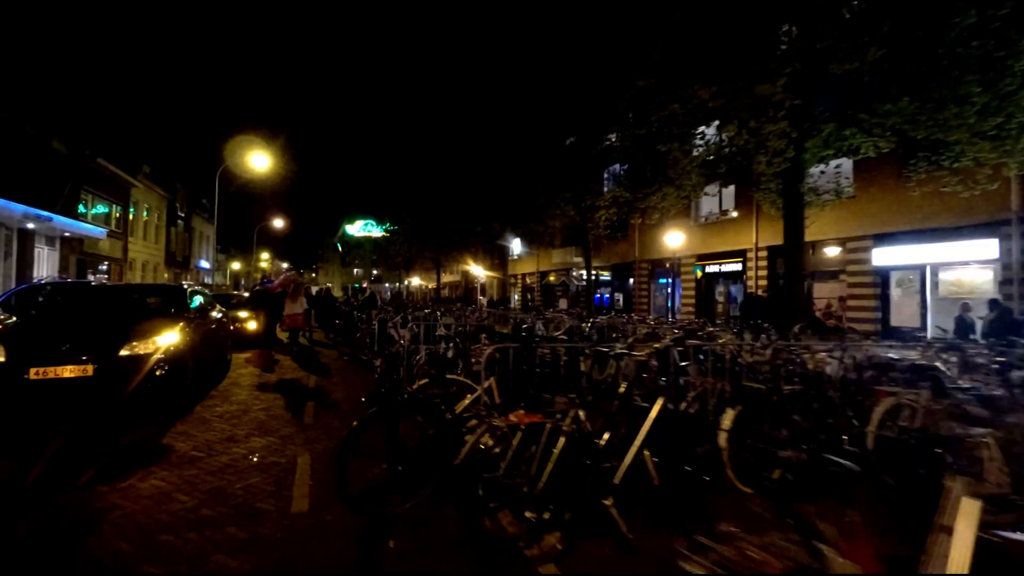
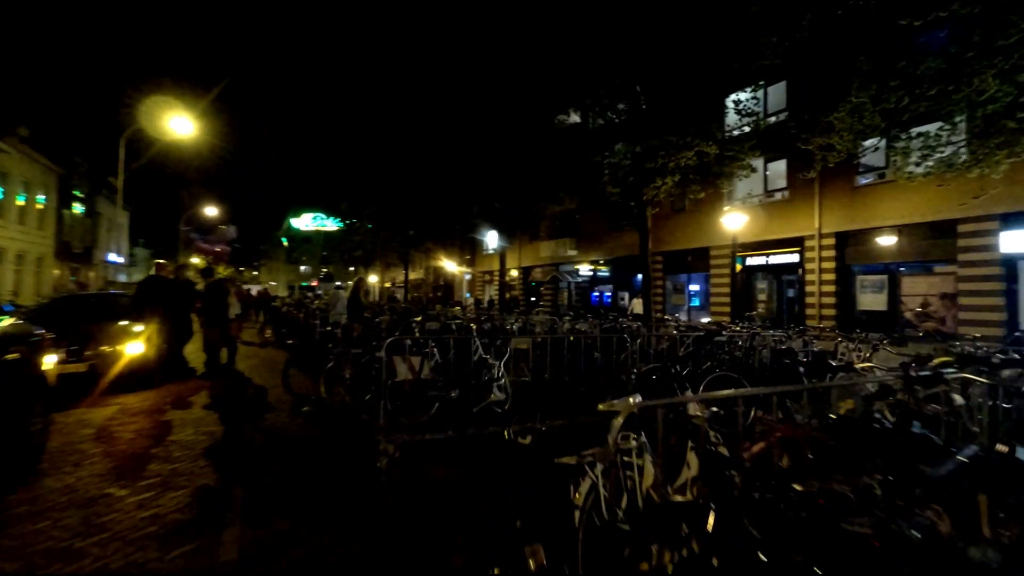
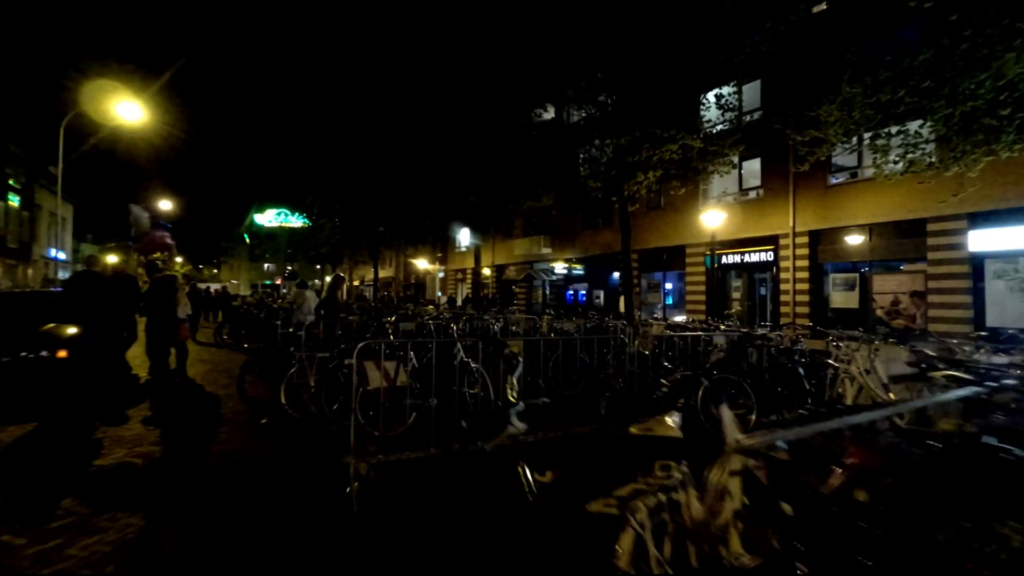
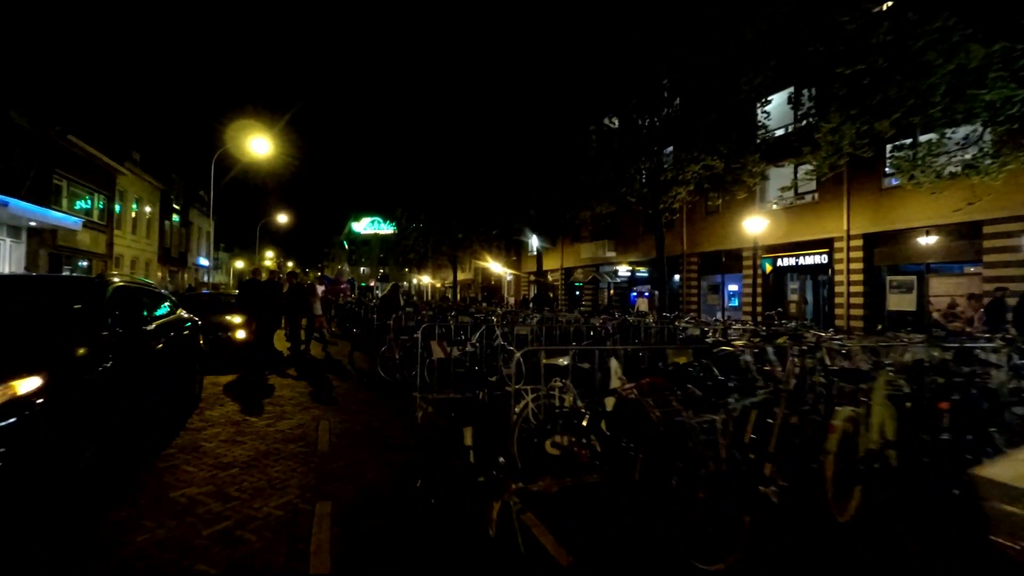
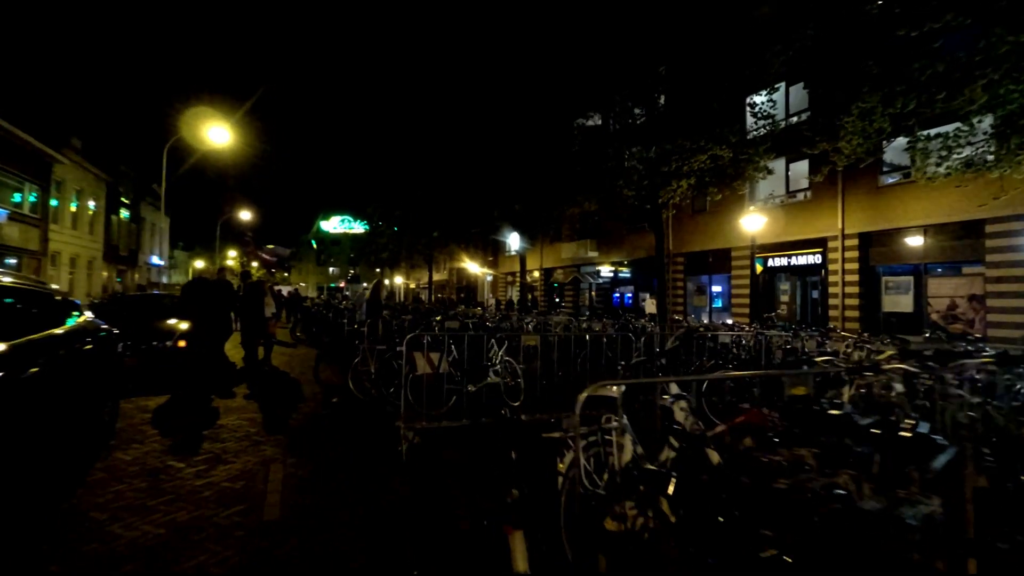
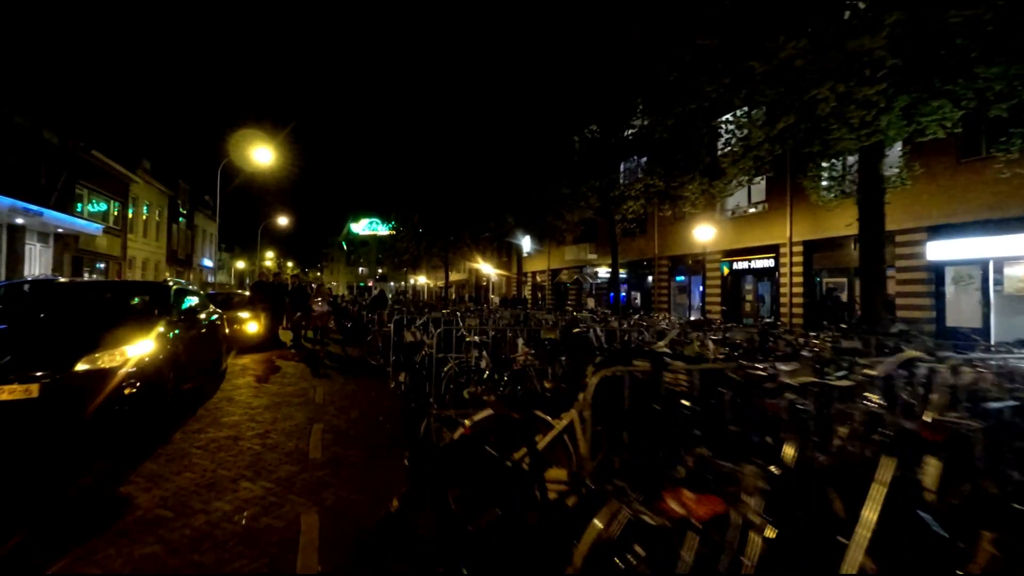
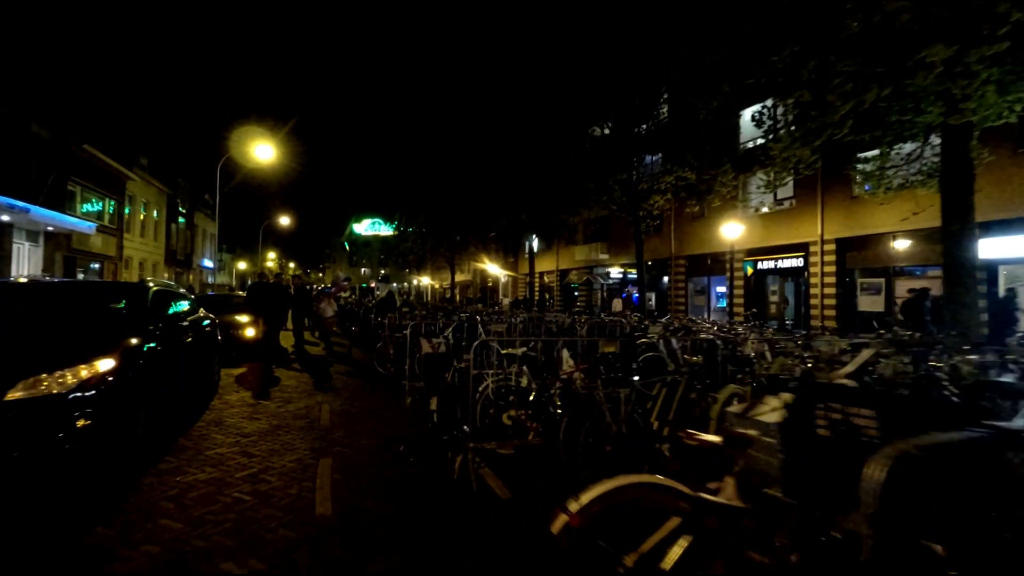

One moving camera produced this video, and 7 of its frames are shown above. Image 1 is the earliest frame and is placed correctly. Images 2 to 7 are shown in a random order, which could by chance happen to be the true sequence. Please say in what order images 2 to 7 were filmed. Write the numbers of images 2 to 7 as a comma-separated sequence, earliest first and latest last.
6, 7, 4, 5, 2, 3
